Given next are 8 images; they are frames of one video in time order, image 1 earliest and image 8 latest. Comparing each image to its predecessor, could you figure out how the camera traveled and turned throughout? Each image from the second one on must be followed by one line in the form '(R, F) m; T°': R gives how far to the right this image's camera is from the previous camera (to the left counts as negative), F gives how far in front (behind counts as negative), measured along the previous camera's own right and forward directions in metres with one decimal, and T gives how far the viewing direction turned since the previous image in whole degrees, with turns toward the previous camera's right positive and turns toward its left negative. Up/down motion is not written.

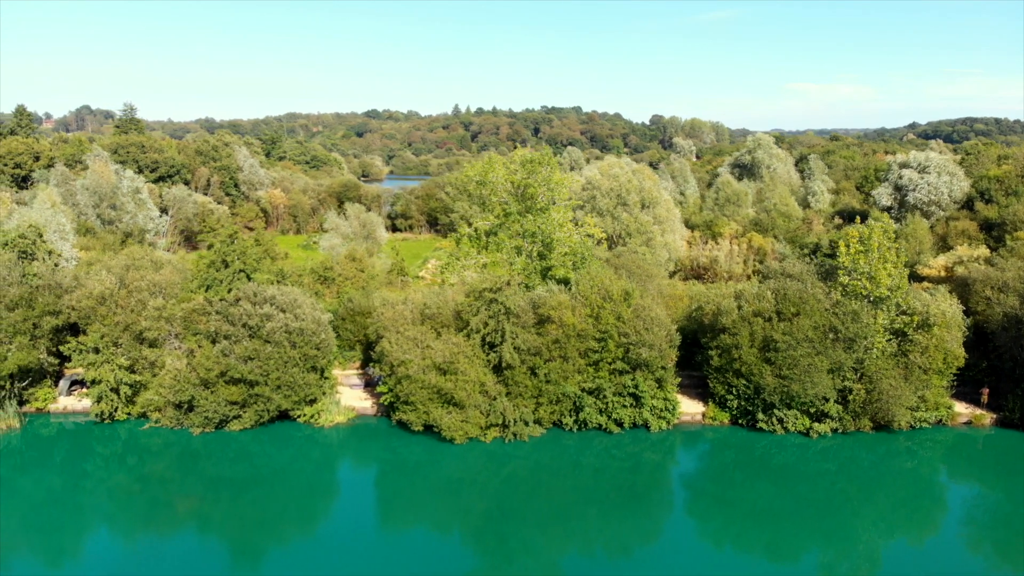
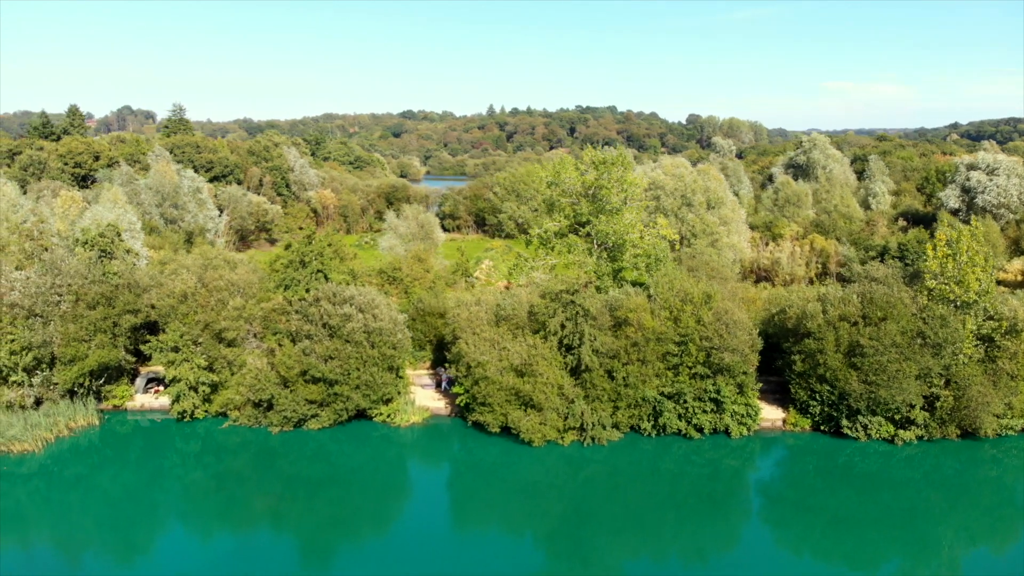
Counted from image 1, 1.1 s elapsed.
(-1.3, +0.2) m; -2°
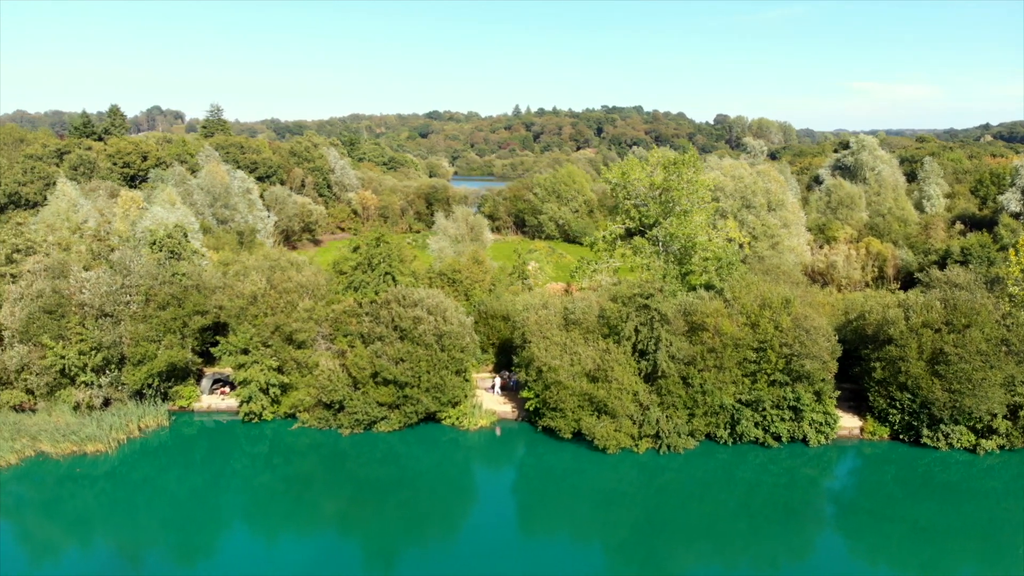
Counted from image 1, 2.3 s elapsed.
(-1.4, +0.3) m; -2°
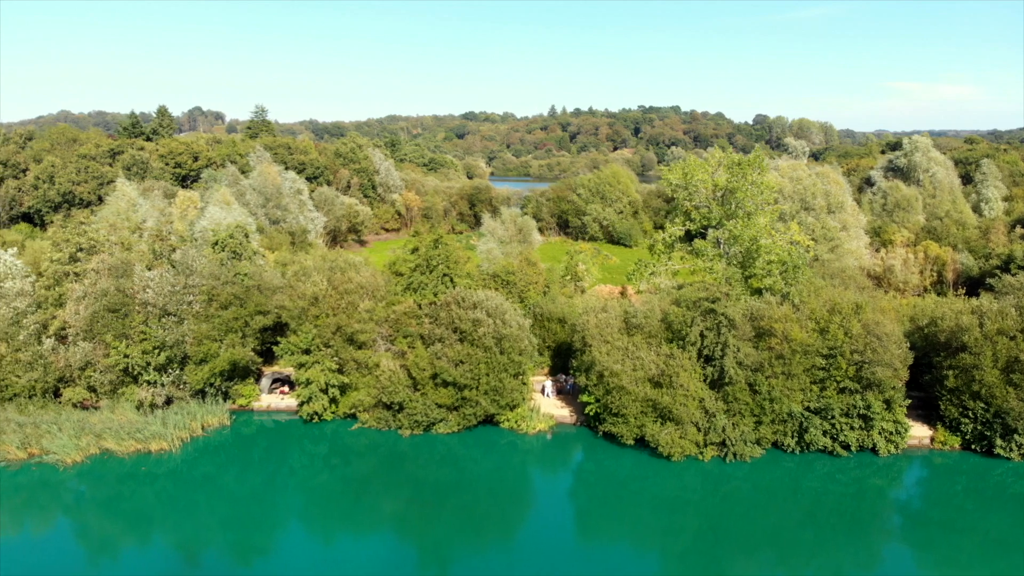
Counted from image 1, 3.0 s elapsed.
(-0.8, +0.2) m; -2°
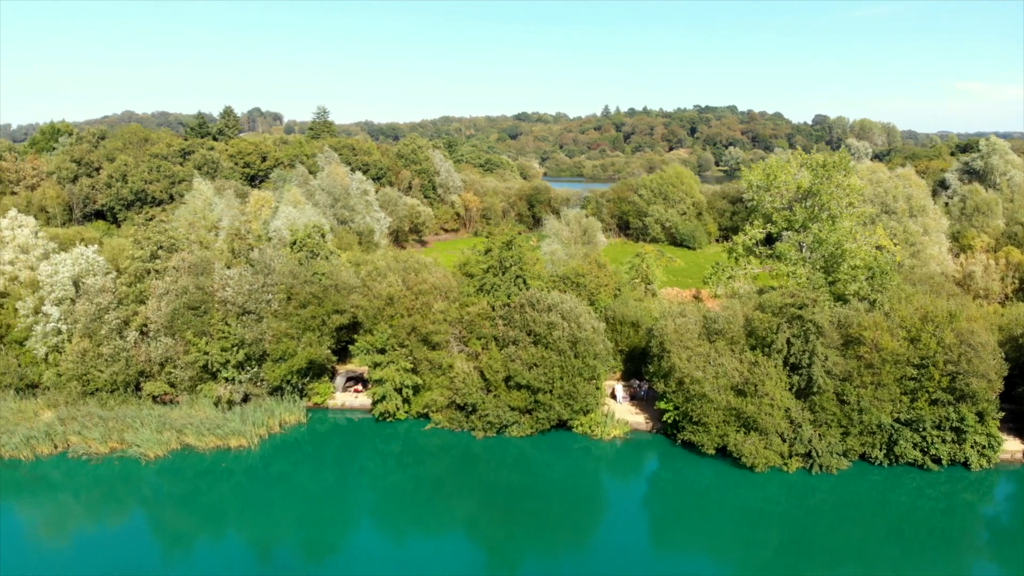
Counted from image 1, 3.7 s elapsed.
(-0.8, +0.2) m; -3°
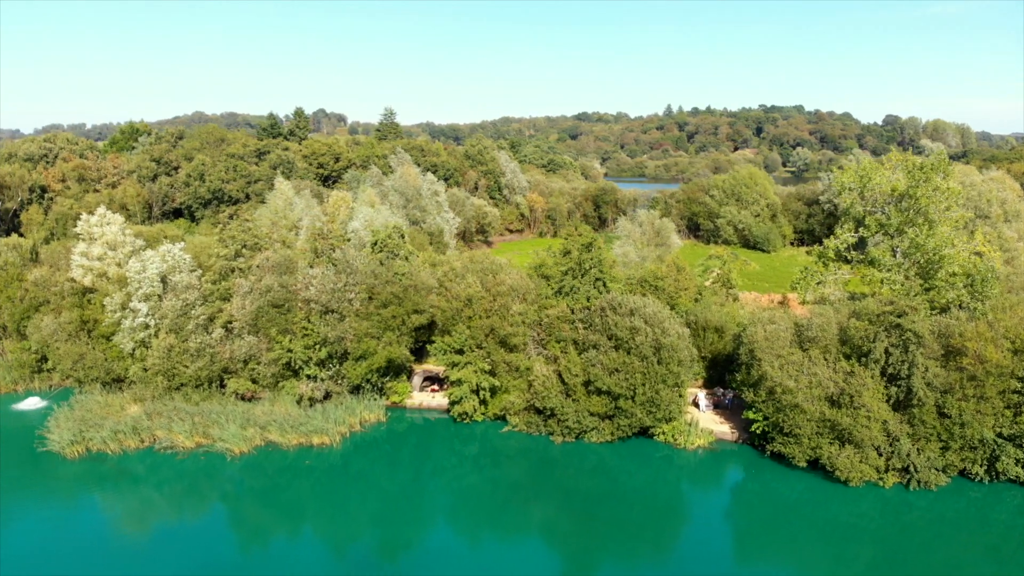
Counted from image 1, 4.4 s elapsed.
(-0.7, +0.3) m; -4°
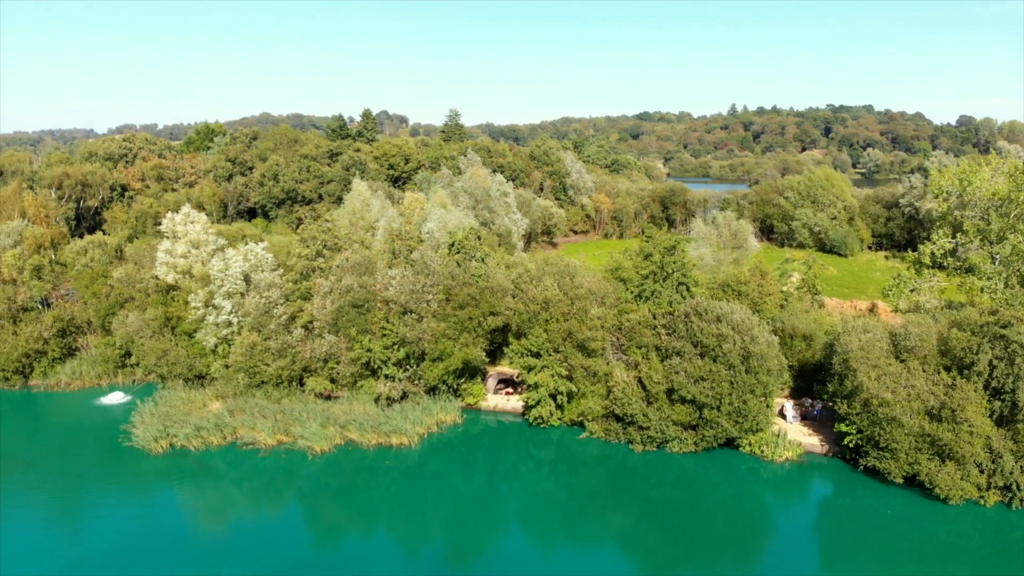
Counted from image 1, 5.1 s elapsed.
(-0.7, +0.3) m; -4°
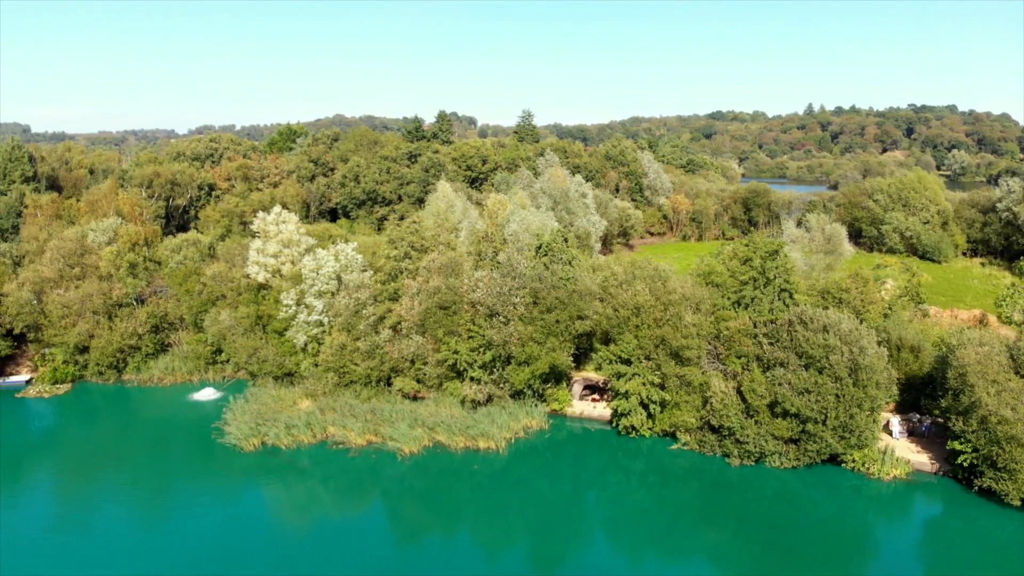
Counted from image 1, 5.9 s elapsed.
(-0.8, +0.3) m; -4°
